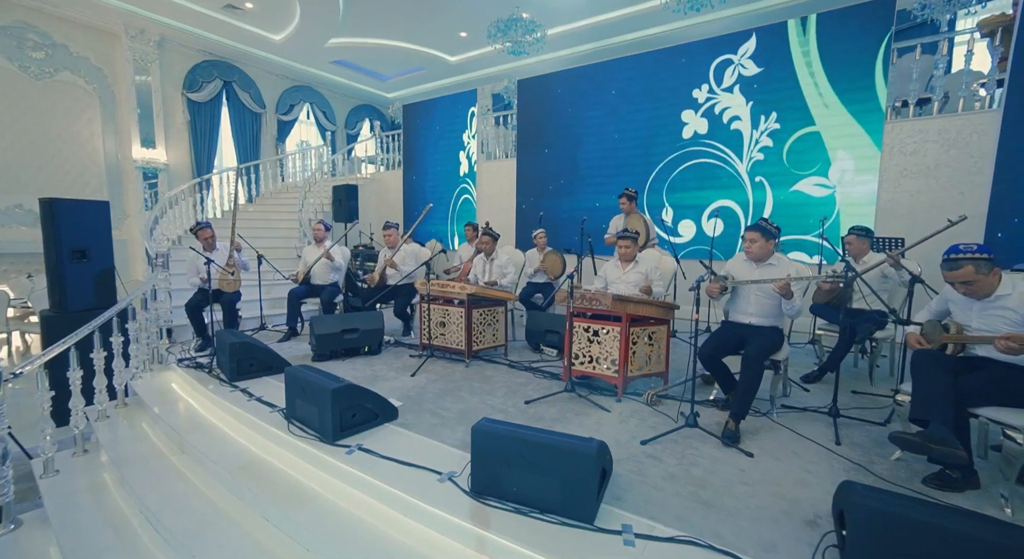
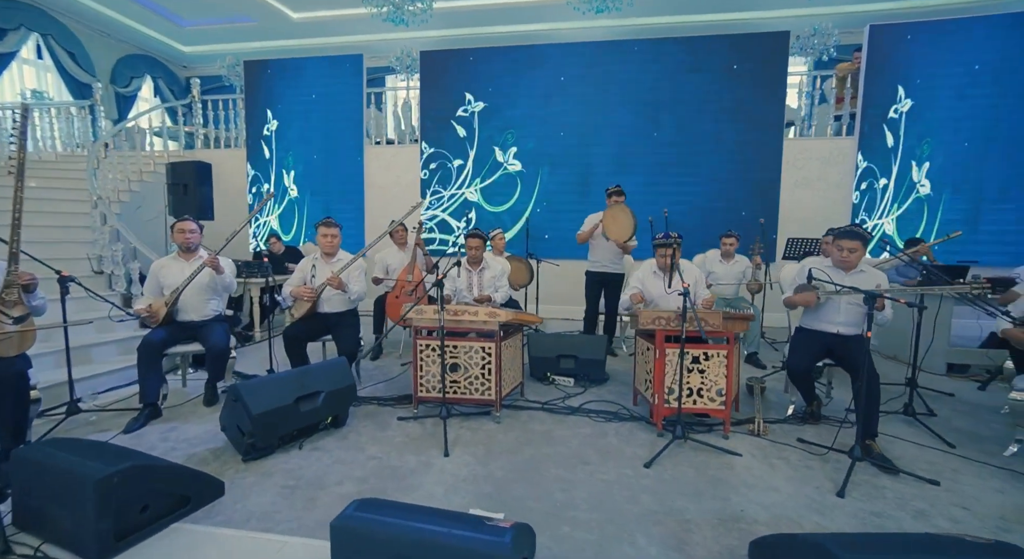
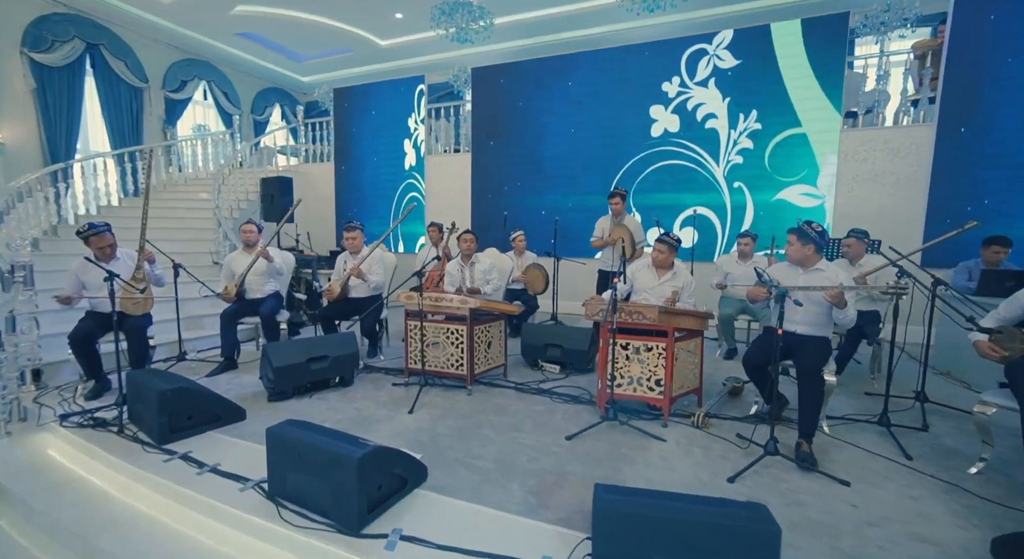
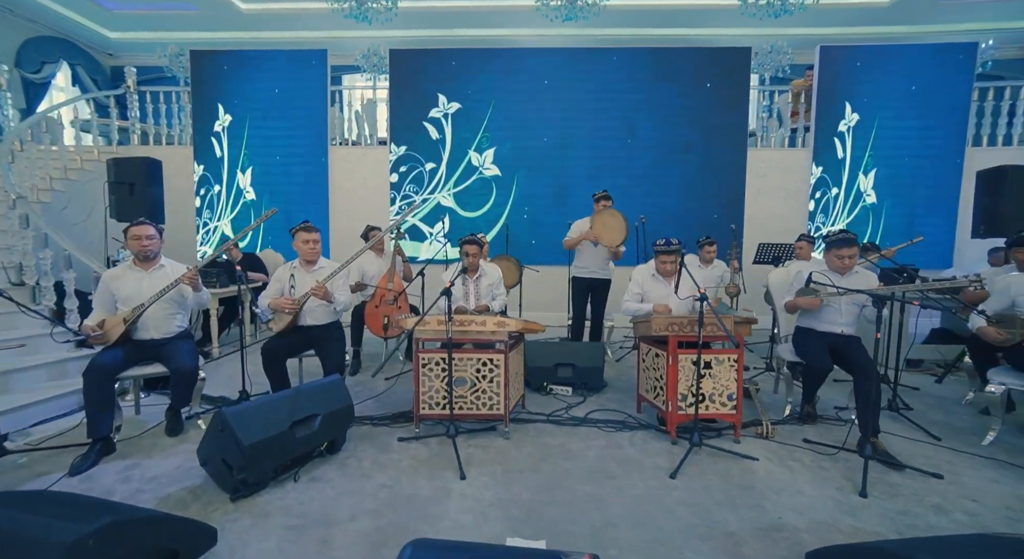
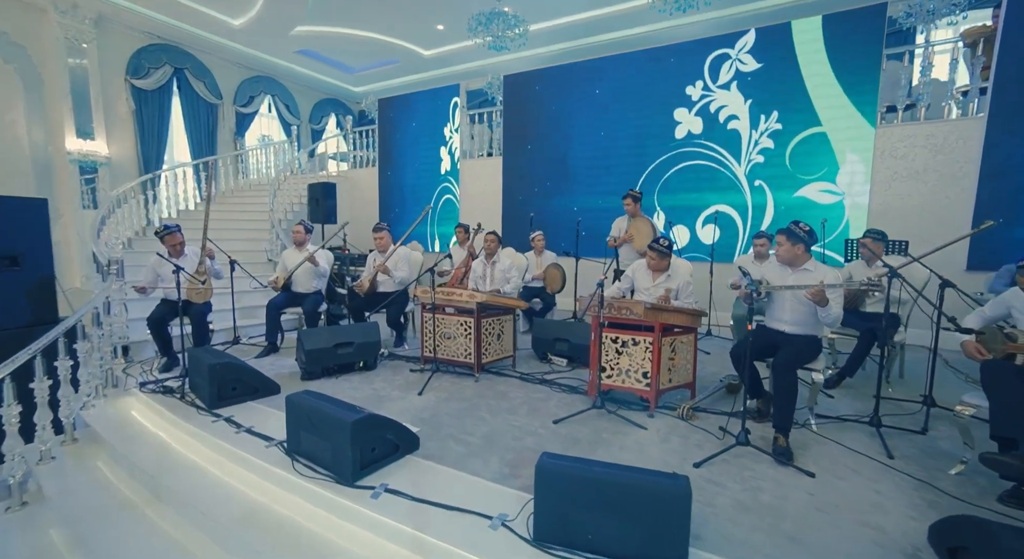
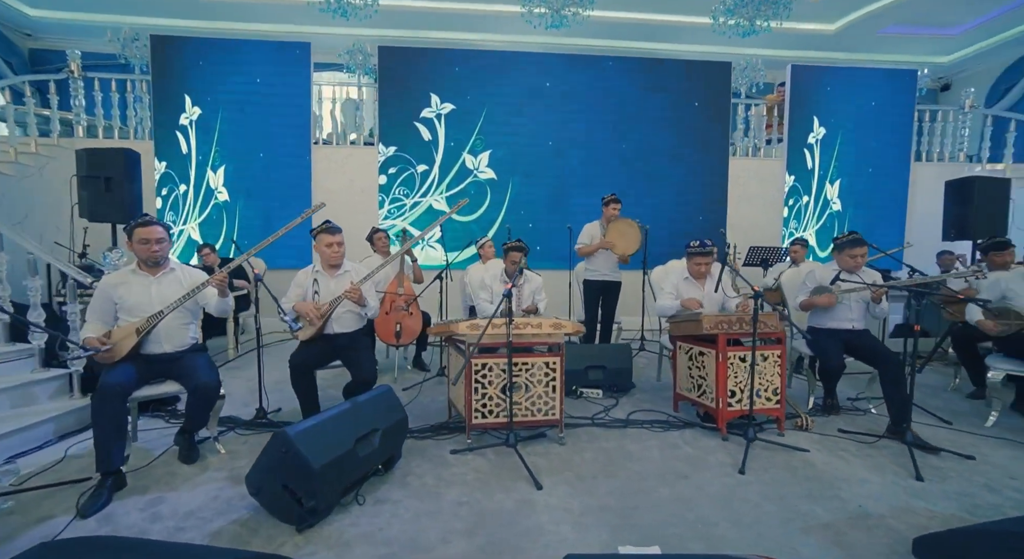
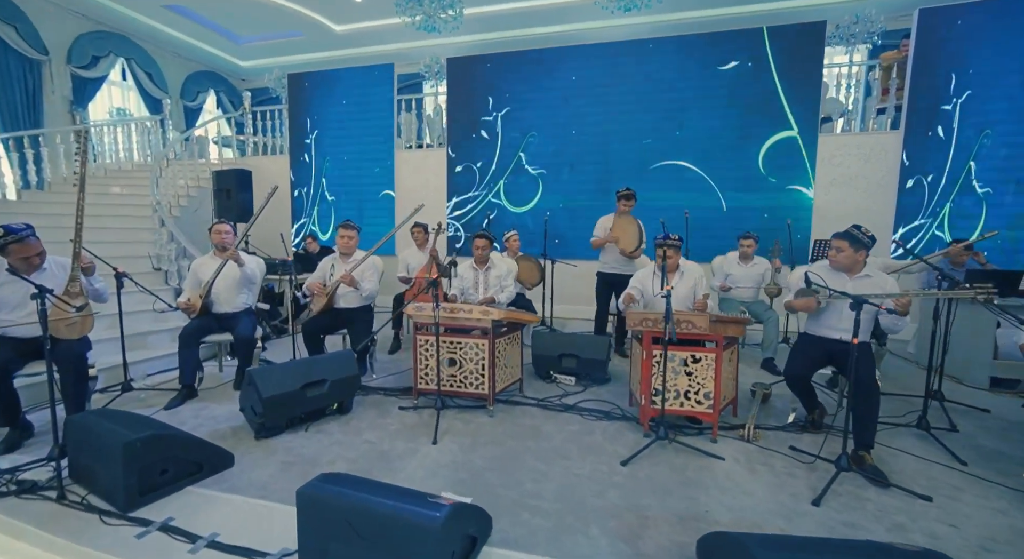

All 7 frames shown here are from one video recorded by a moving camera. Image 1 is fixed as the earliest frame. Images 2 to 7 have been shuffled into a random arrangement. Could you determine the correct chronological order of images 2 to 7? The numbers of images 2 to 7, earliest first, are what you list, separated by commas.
5, 3, 7, 2, 4, 6
